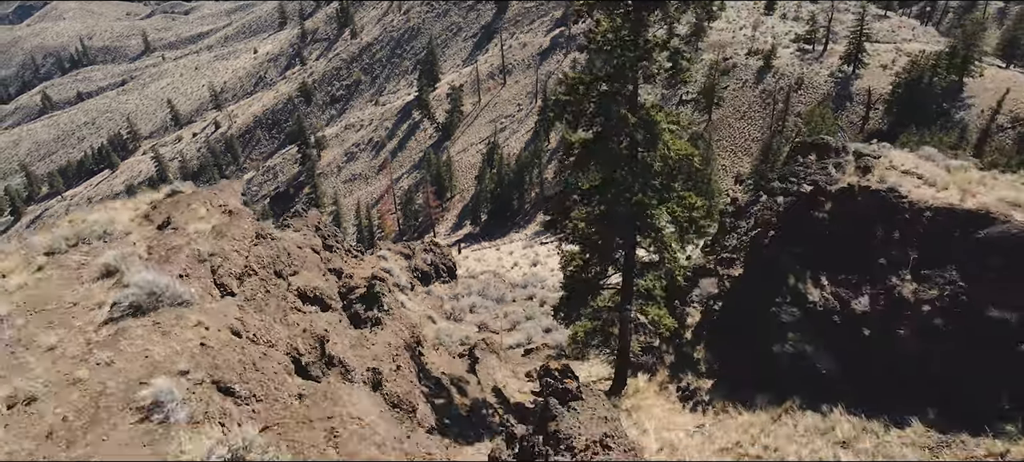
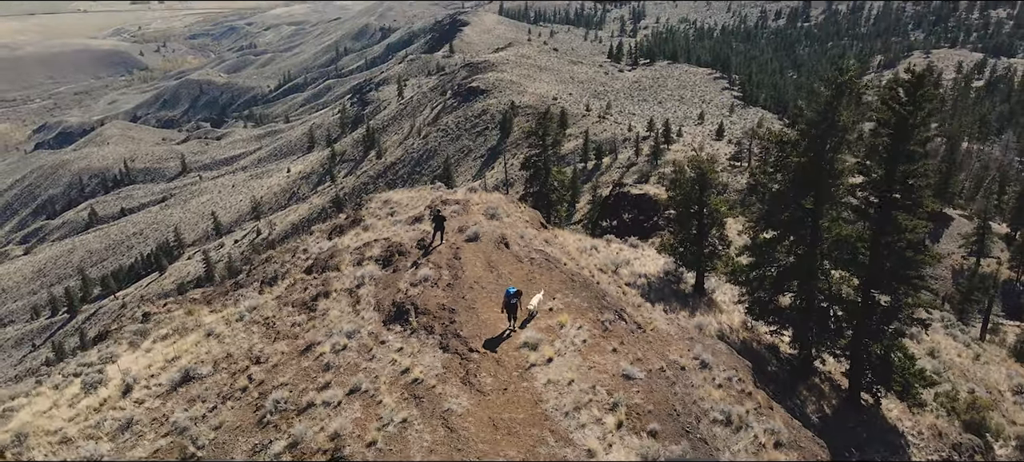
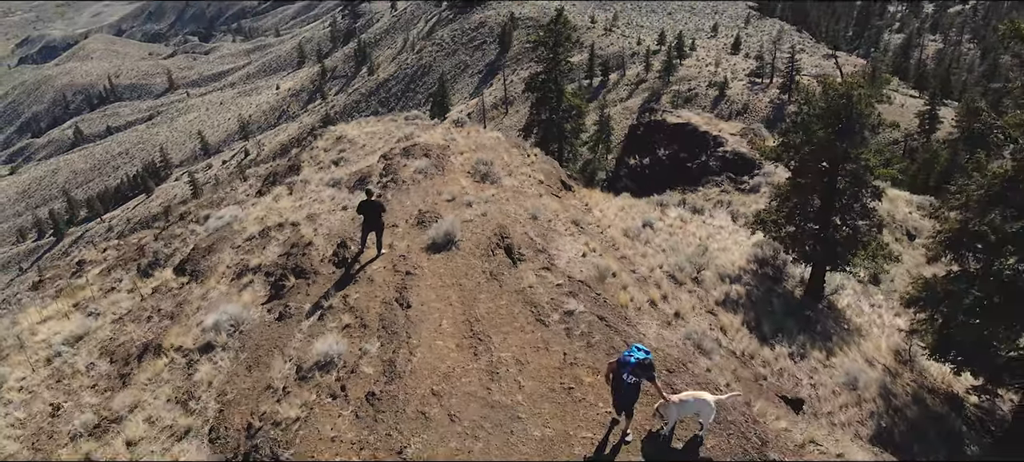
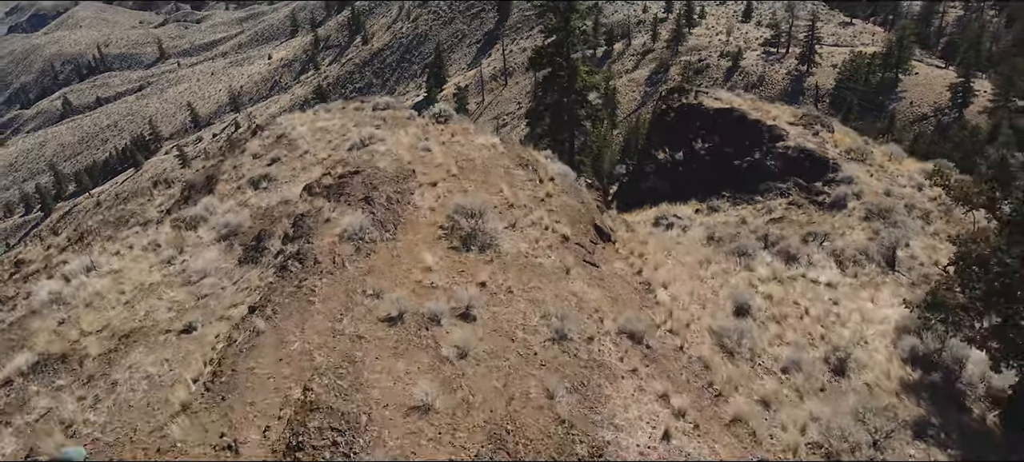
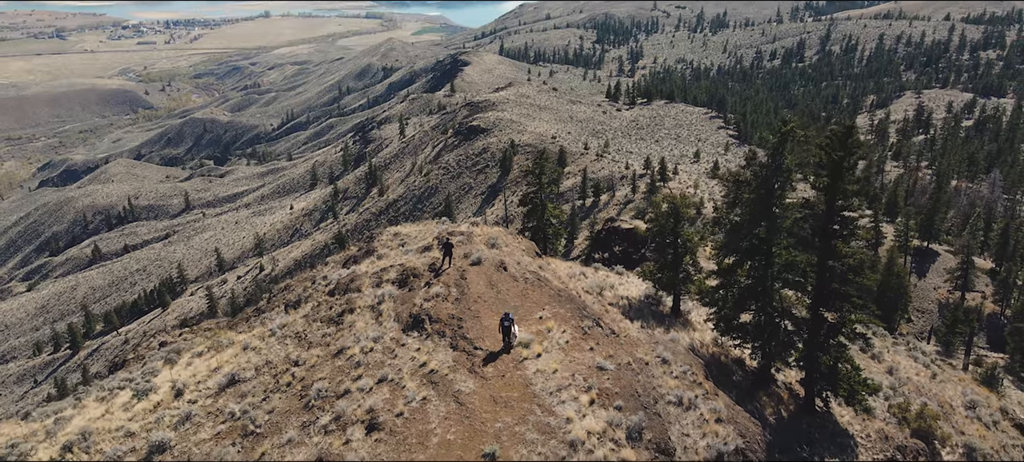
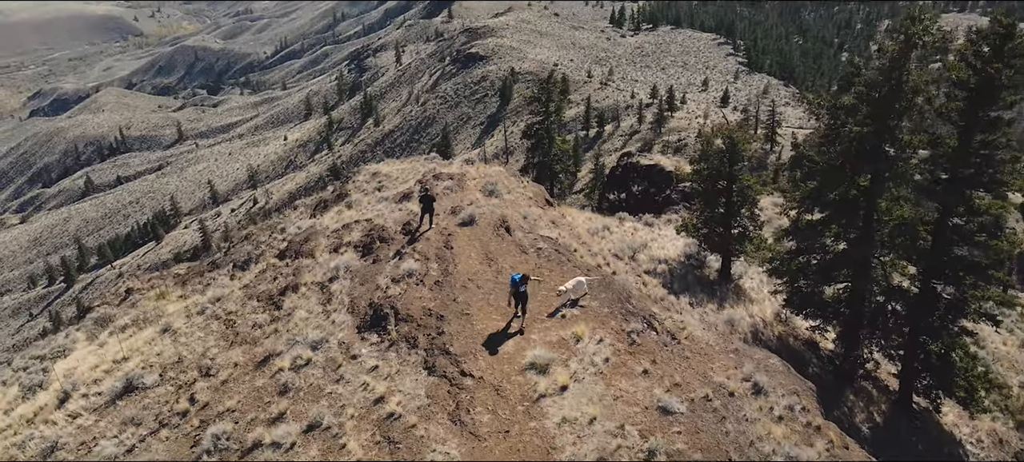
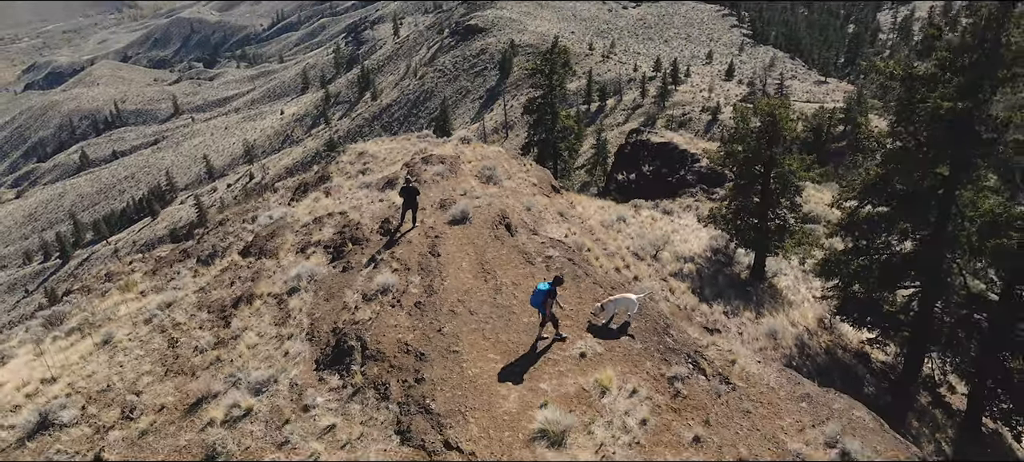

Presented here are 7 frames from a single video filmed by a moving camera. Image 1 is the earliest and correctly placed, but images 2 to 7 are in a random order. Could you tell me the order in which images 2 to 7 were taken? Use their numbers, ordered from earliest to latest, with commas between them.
4, 3, 7, 6, 2, 5
